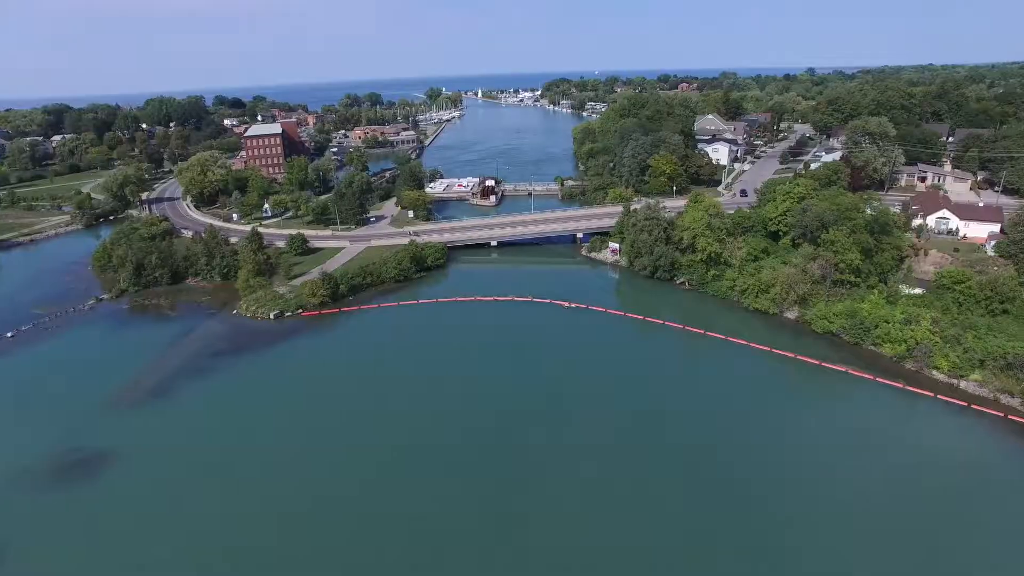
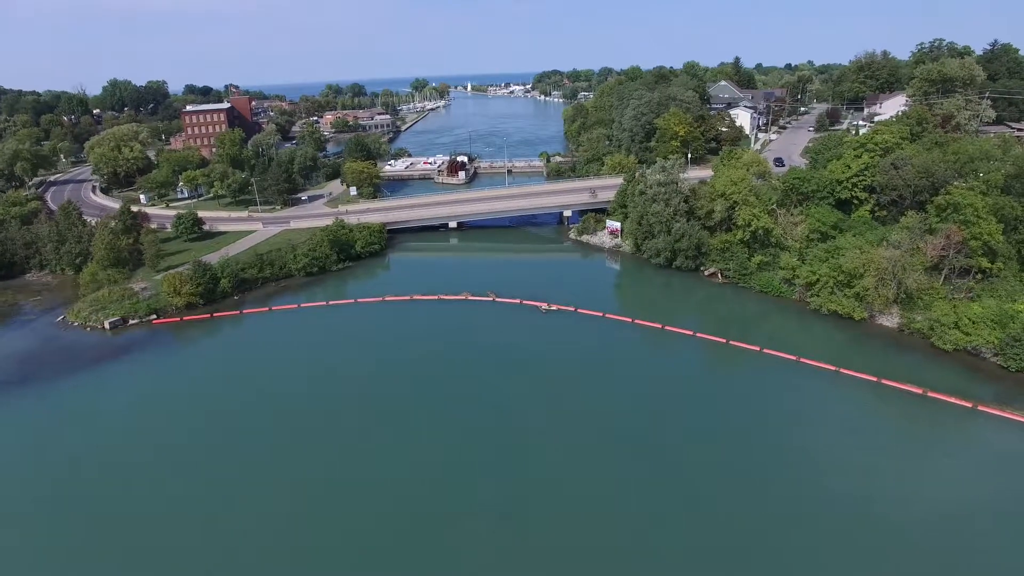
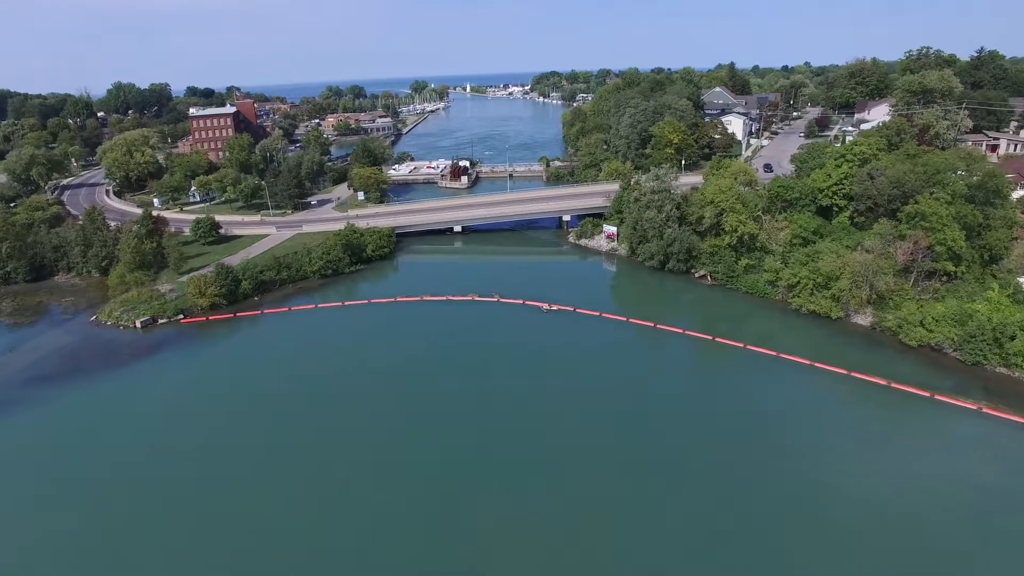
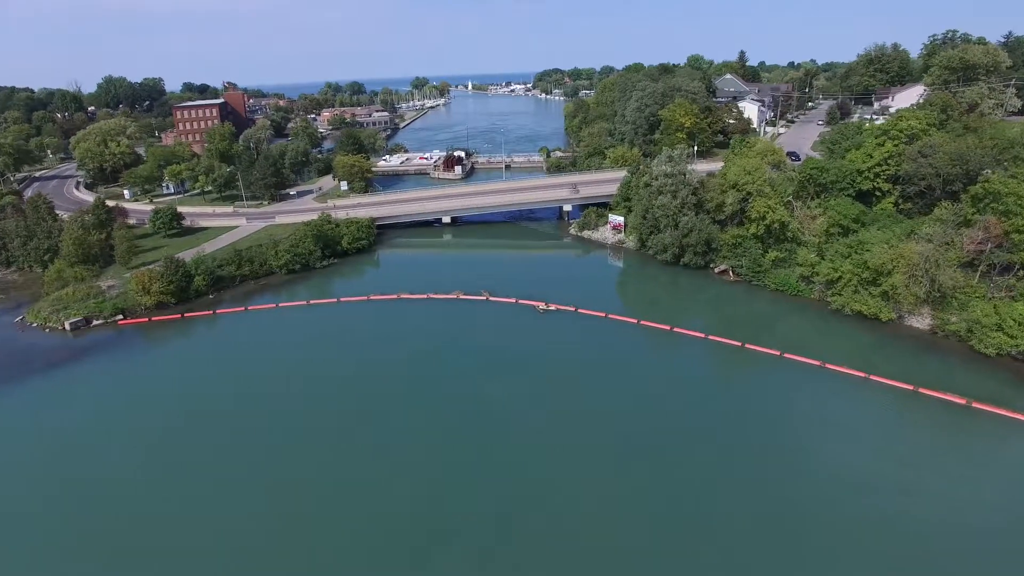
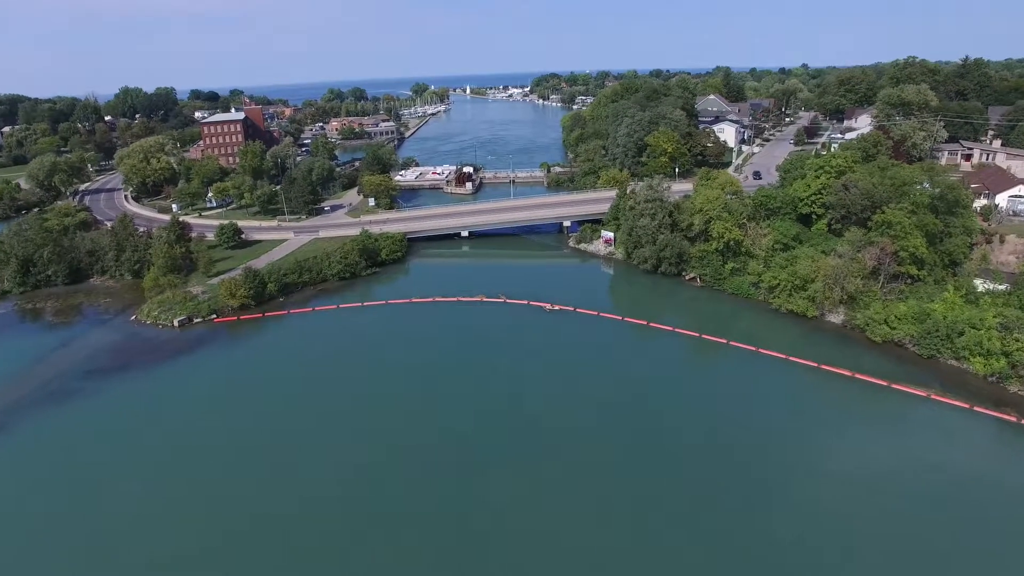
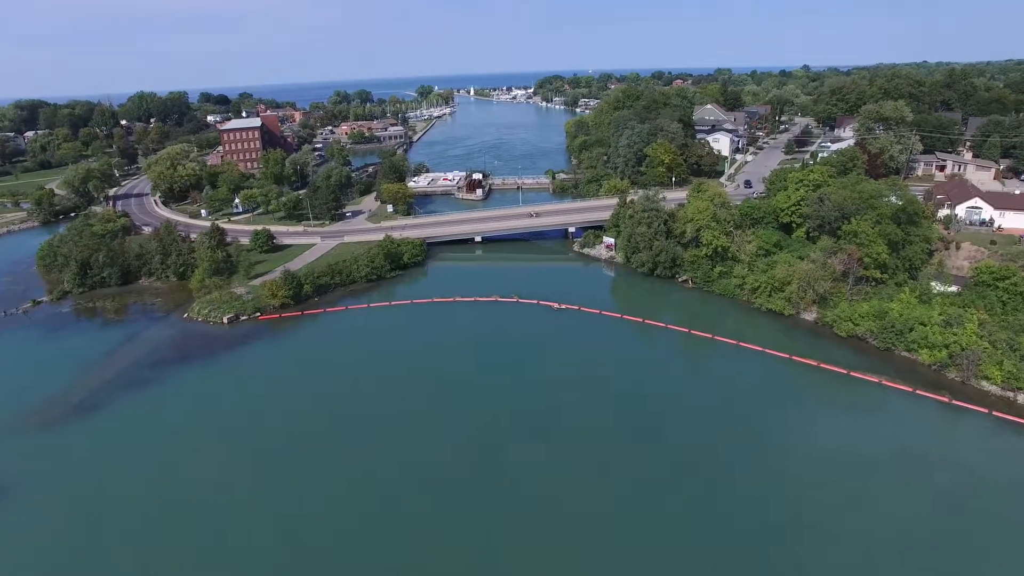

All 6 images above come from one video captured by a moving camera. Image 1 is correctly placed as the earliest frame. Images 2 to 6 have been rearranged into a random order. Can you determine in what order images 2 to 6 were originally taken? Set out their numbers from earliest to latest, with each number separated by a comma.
6, 5, 3, 2, 4
